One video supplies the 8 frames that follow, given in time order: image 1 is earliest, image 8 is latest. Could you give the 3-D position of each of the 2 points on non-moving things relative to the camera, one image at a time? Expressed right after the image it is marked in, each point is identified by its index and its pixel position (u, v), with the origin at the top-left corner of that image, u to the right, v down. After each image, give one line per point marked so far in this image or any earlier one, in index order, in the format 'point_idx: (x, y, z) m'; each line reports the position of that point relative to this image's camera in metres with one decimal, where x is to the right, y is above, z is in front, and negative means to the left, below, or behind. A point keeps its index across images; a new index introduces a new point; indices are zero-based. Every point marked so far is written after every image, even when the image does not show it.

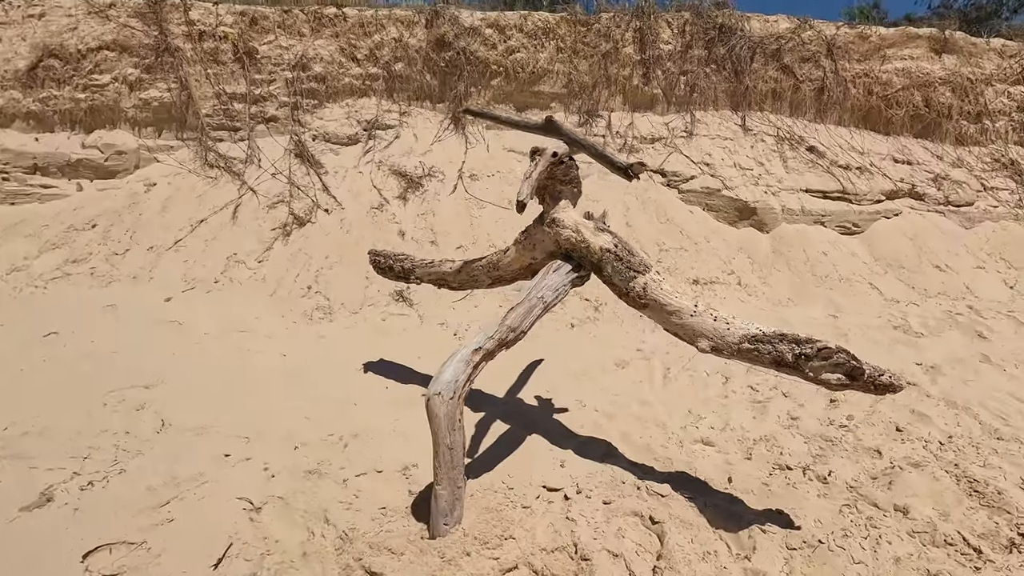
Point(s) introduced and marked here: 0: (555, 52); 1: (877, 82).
0: (+0.5, +2.6, +6.0) m
1: (+4.1, +2.3, +6.1) m
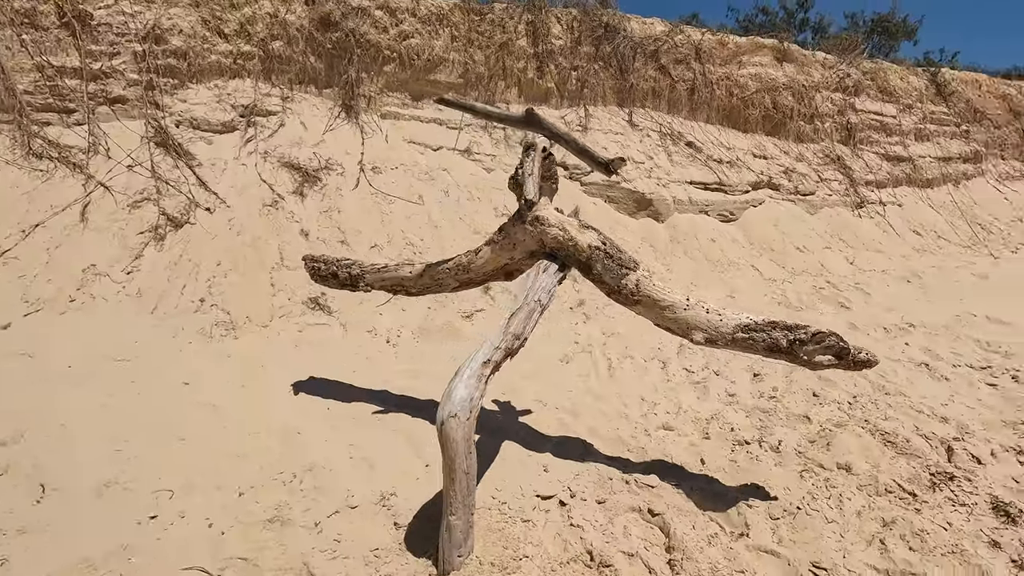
0: (-0.7, +2.7, +5.8) m
1: (+2.8, +2.6, +6.8) m
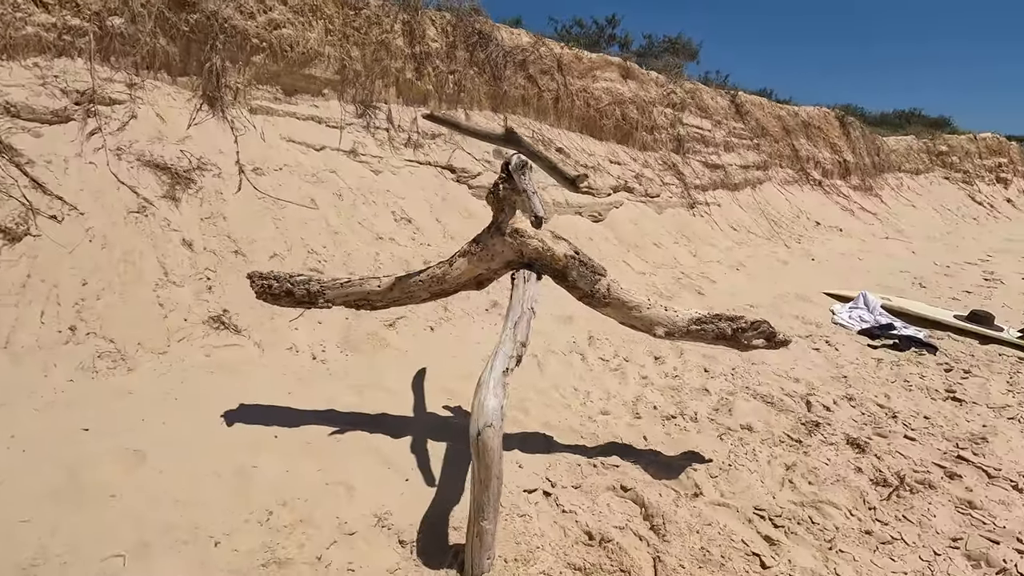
0: (-1.9, +2.6, +5.4) m
1: (+1.1, +2.7, +7.5) m
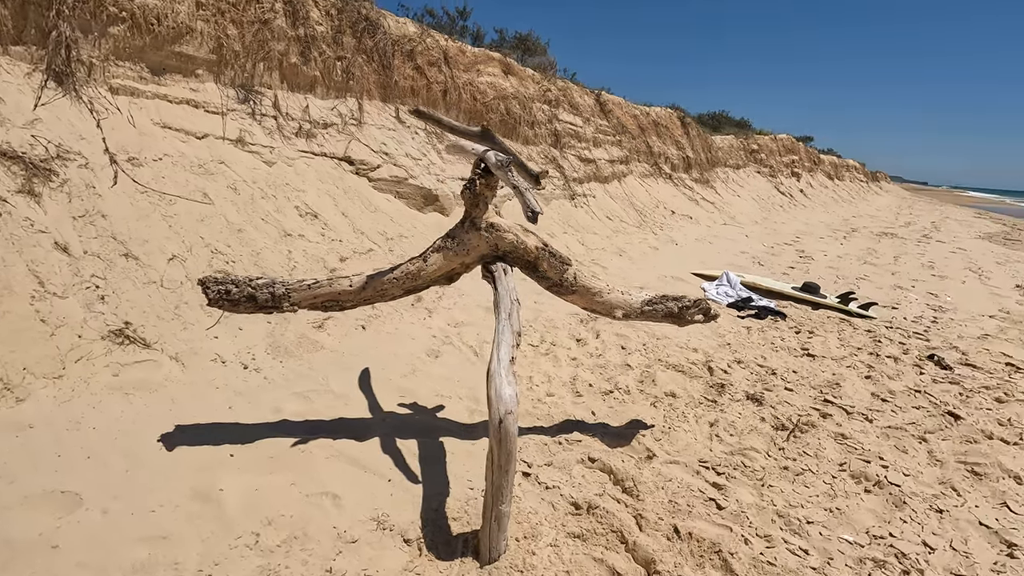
0: (-2.9, +2.6, +4.9) m
1: (-0.5, +2.8, +7.6) m
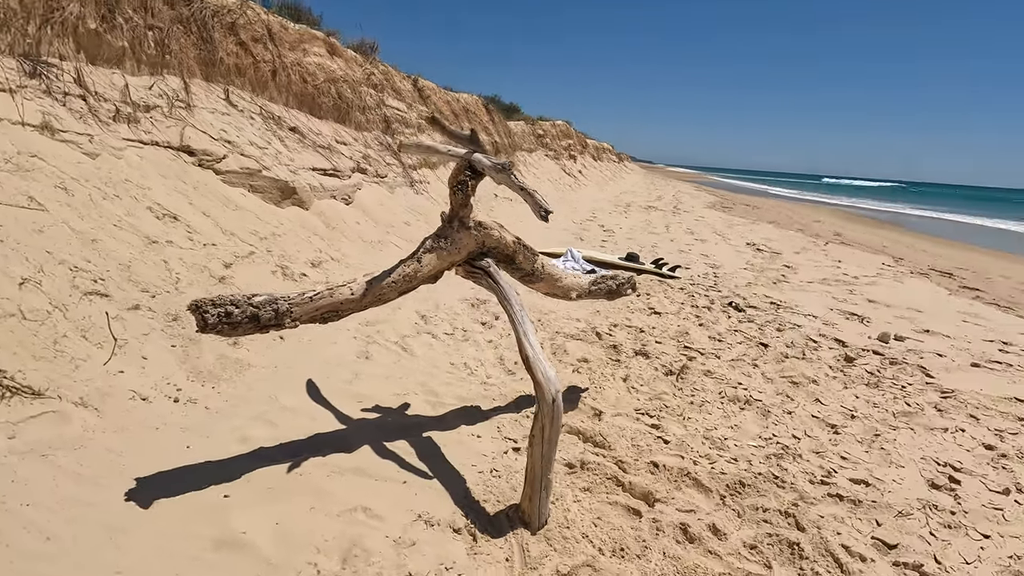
0: (-3.8, +2.3, +3.6) m
1: (-2.7, +2.9, +7.1) m
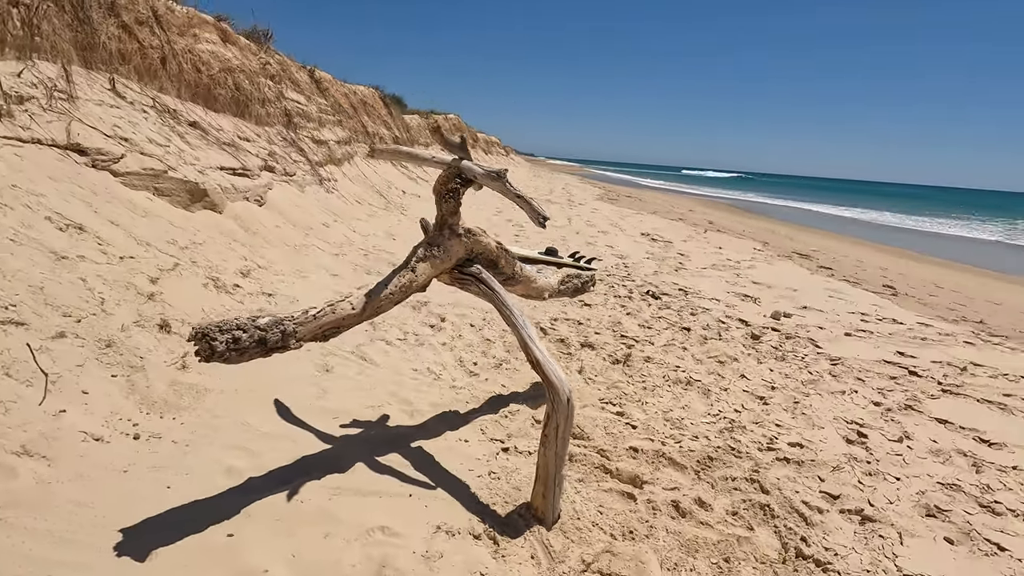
0: (-4.1, +2.1, +2.8) m
1: (-3.8, +2.7, +6.4) m
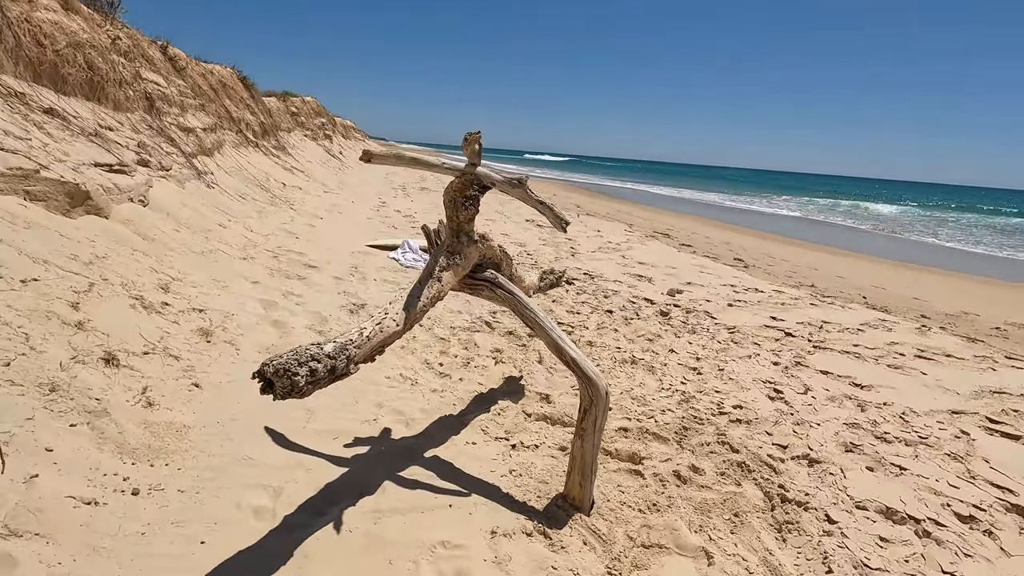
0: (-4.1, +1.9, +1.8) m
1: (-4.7, +2.6, +5.3) m
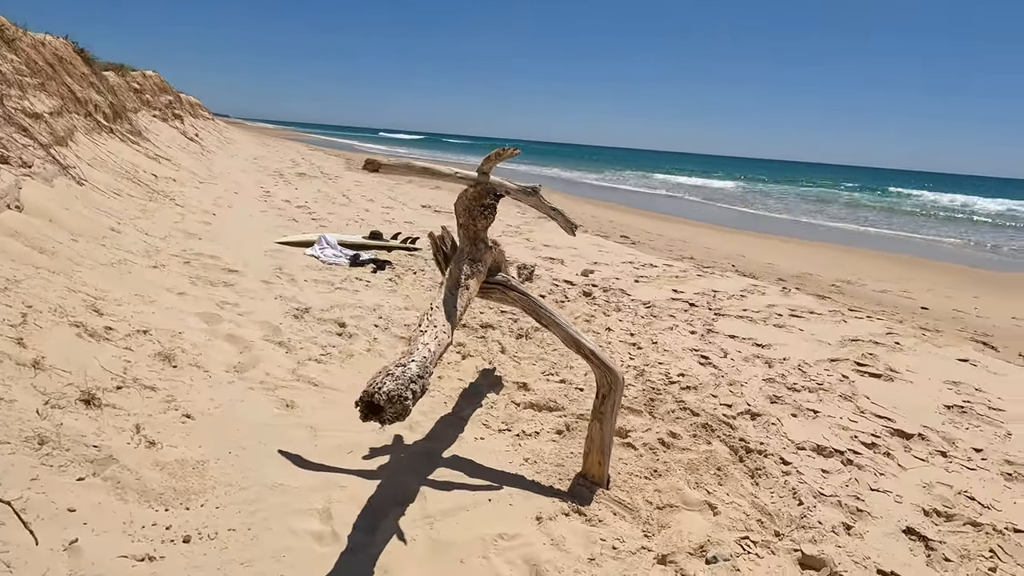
0: (-3.8, +1.5, +0.9) m
1: (-5.3, +2.3, +4.2) m
